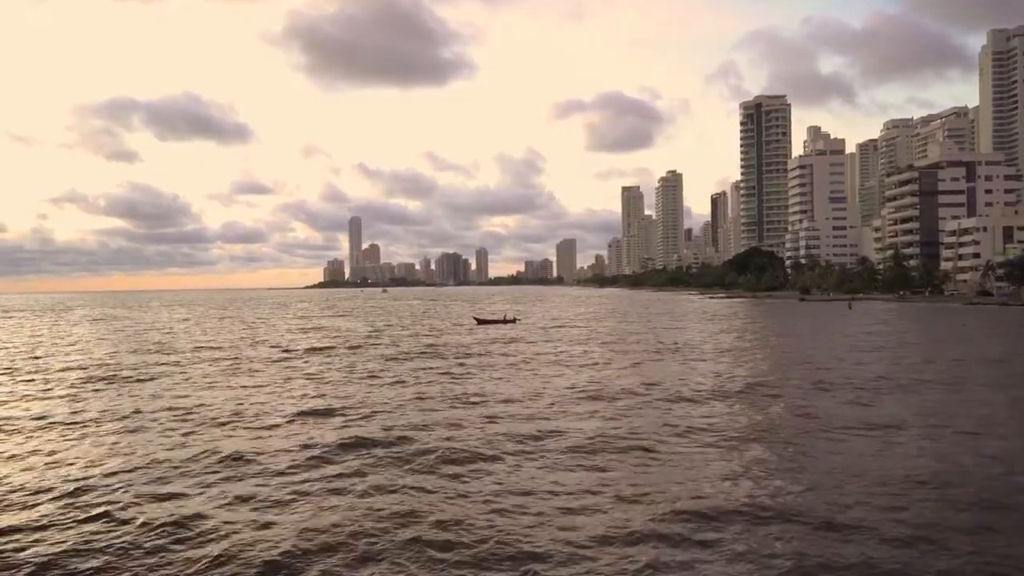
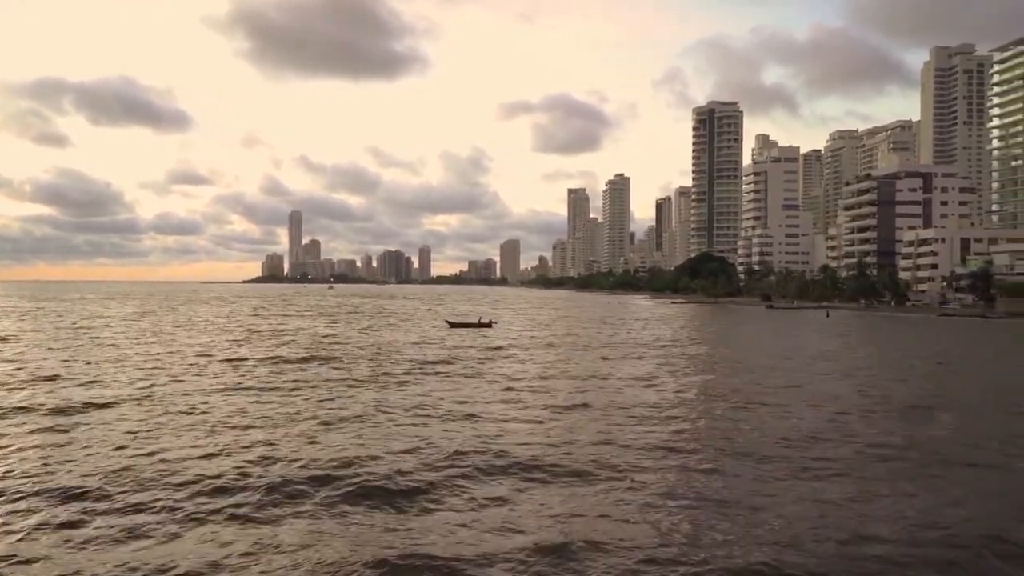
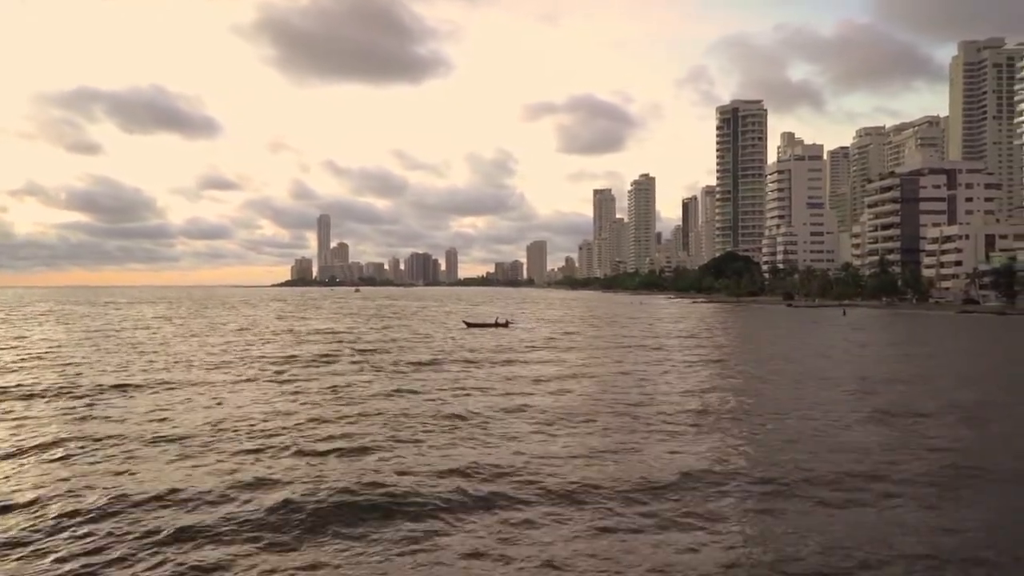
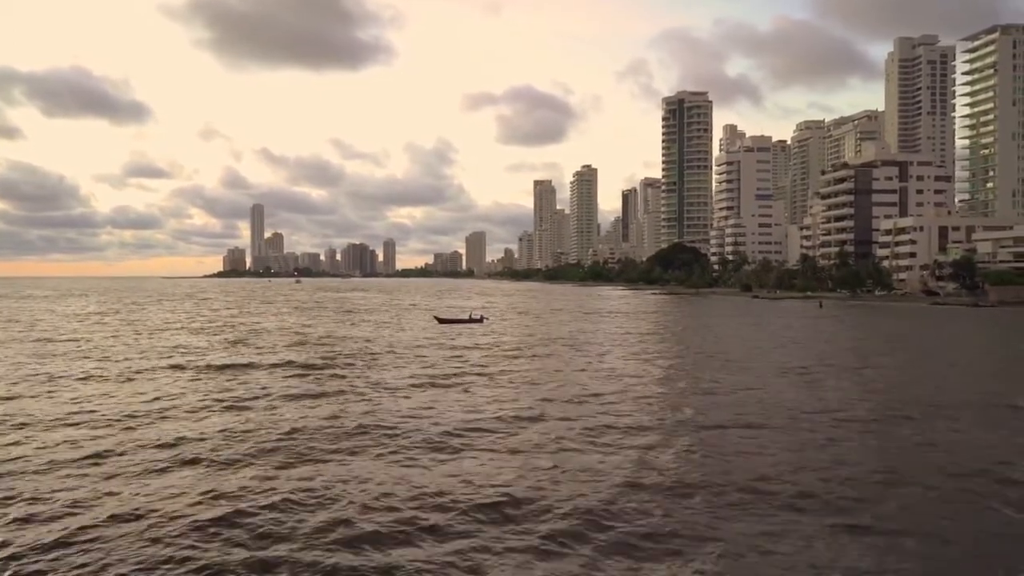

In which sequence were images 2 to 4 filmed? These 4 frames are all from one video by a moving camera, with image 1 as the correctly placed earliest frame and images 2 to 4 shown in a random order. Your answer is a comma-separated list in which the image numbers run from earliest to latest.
3, 2, 4
